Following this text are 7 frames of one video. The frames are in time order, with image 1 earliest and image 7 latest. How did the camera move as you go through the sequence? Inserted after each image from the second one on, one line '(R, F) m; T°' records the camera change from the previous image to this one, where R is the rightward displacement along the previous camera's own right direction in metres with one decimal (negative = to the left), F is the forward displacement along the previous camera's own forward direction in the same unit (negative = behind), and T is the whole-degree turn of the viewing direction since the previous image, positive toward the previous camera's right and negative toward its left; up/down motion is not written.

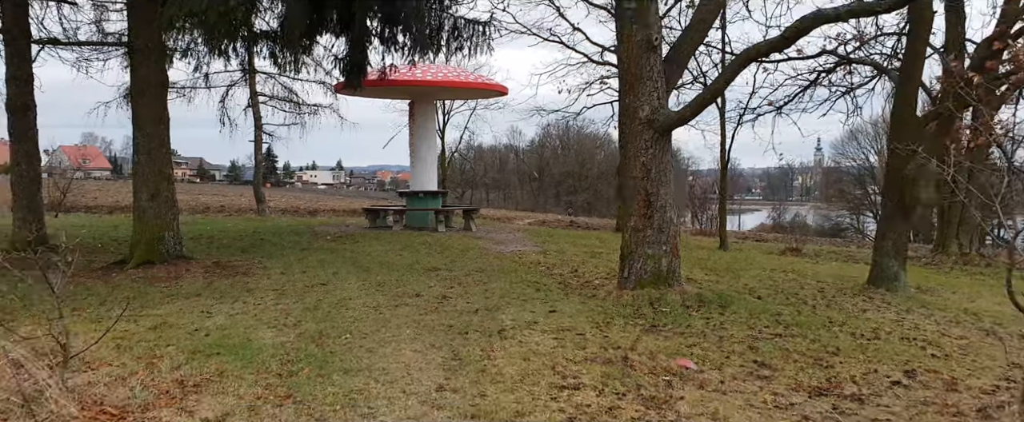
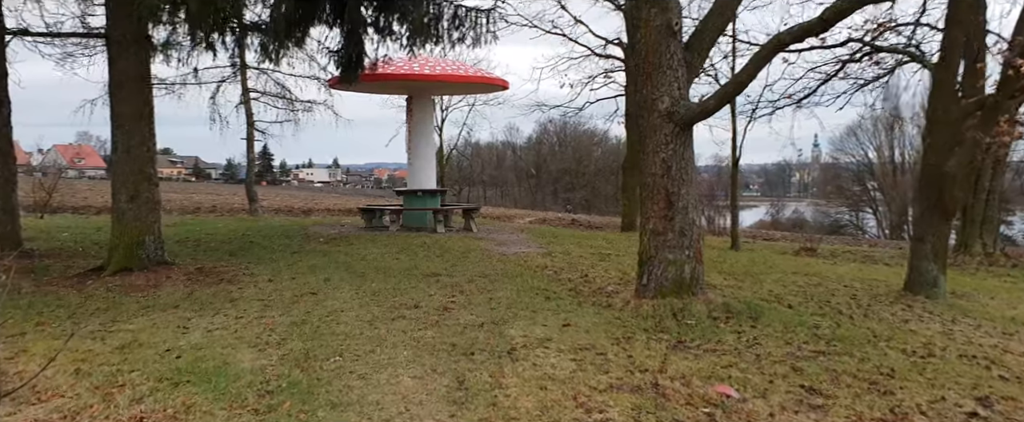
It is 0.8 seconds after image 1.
(-0.1, +0.6) m; 0°
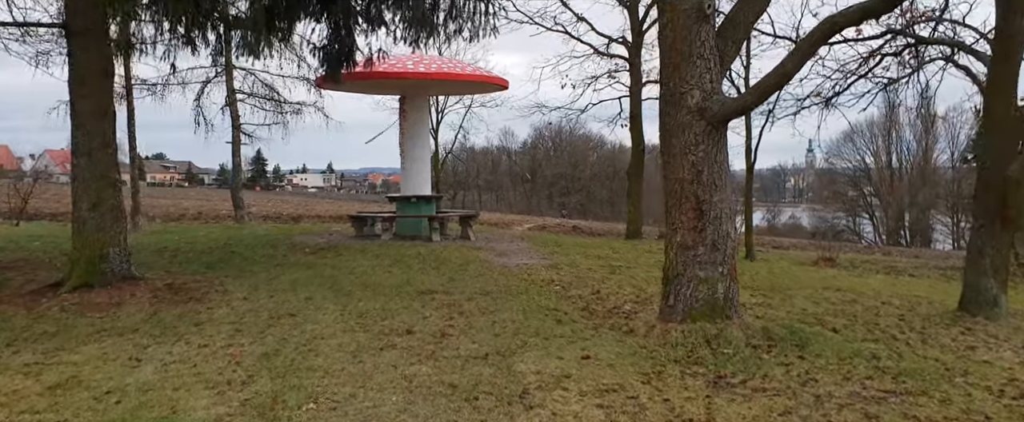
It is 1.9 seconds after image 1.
(-0.1, +0.8) m; 0°
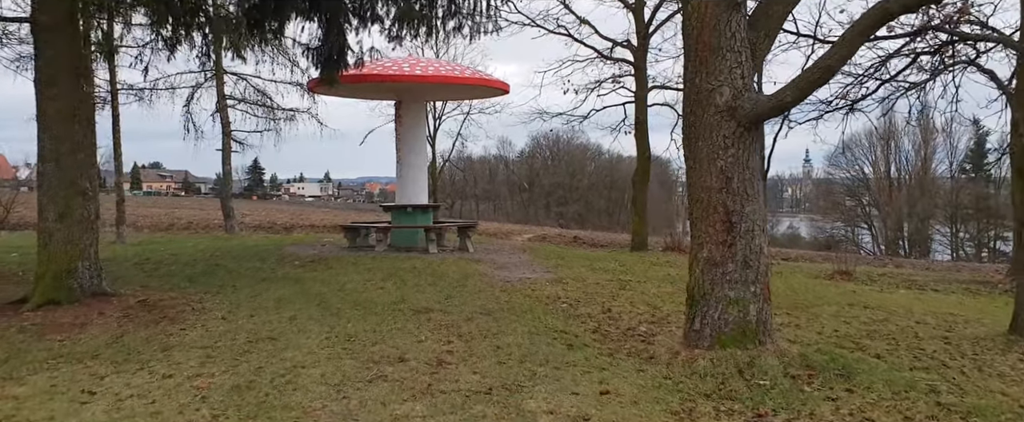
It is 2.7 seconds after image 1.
(-0.1, +0.6) m; 0°
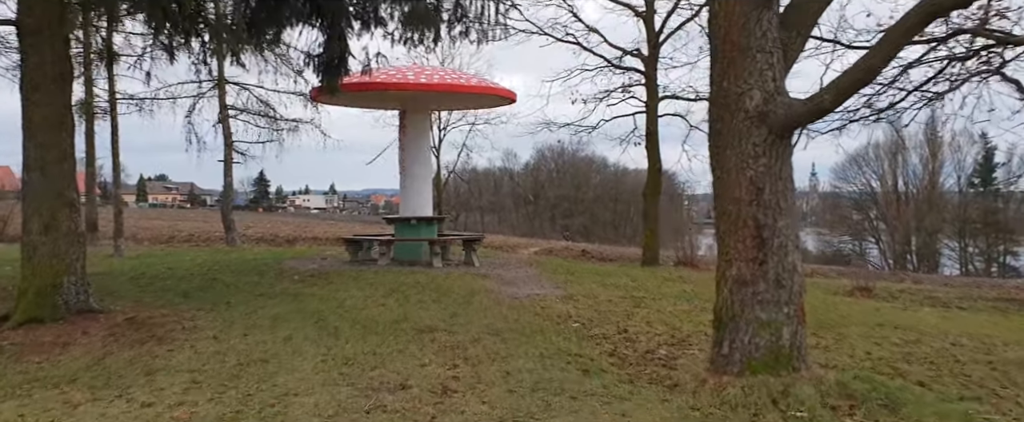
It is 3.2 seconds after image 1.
(0.0, +0.4) m; 0°
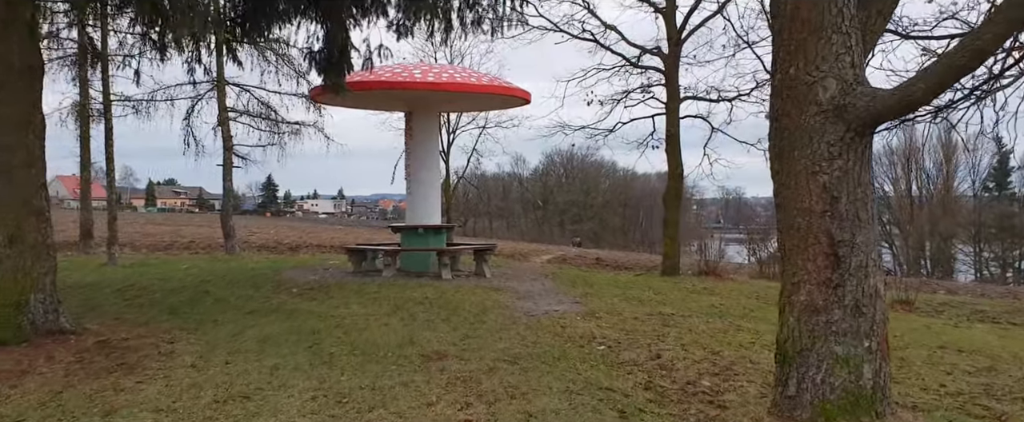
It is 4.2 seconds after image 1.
(-0.1, +0.7) m; -1°
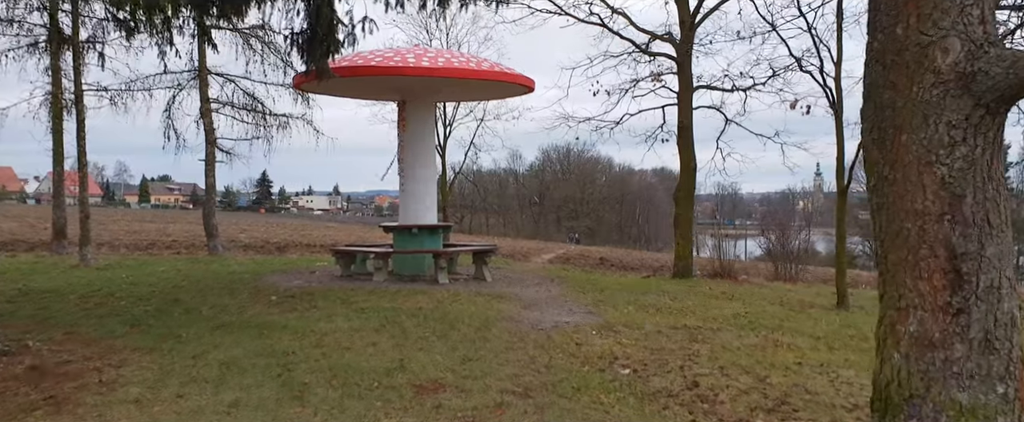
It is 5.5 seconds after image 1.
(-0.1, +0.9) m; 0°
